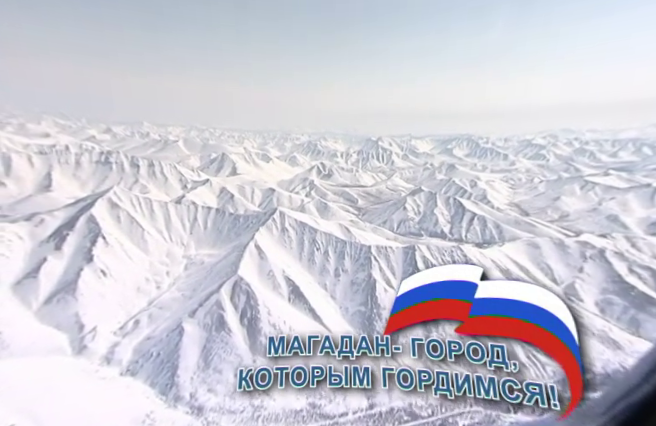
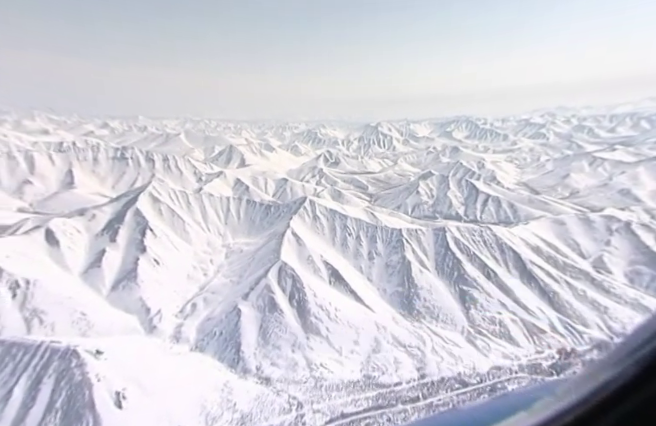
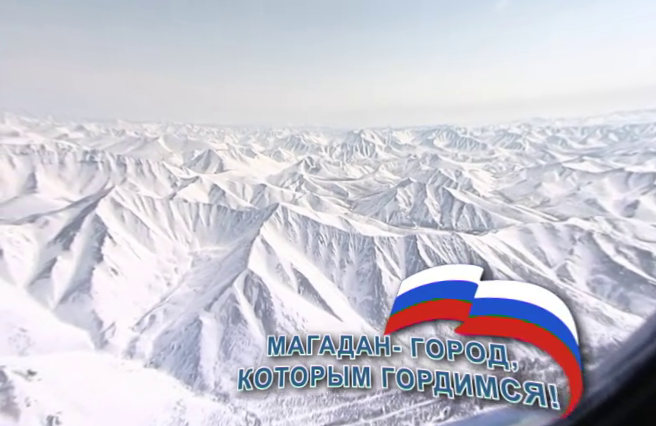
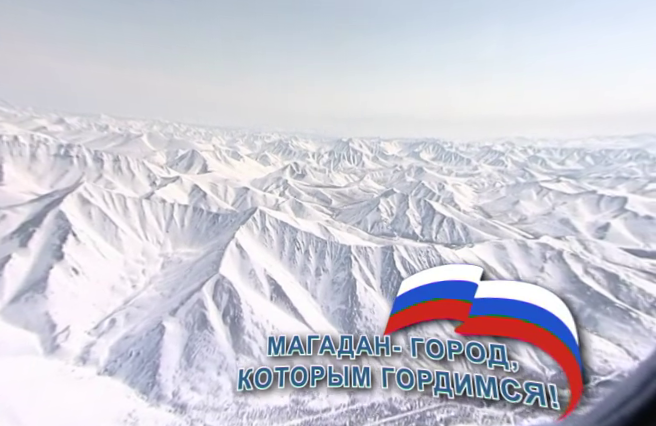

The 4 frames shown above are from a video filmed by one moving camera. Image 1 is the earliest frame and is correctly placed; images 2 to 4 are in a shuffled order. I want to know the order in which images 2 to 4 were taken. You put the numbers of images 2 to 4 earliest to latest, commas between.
4, 3, 2
